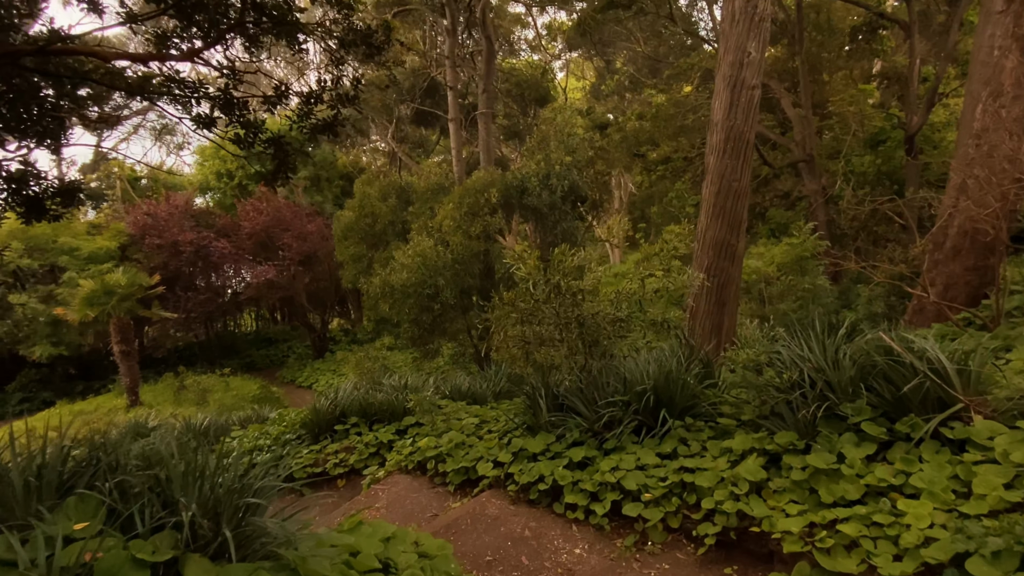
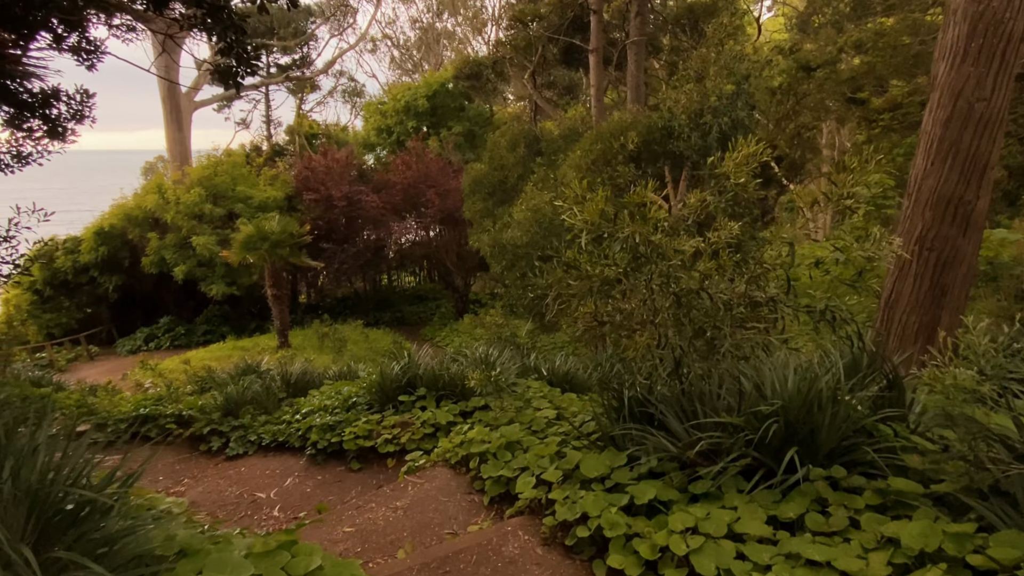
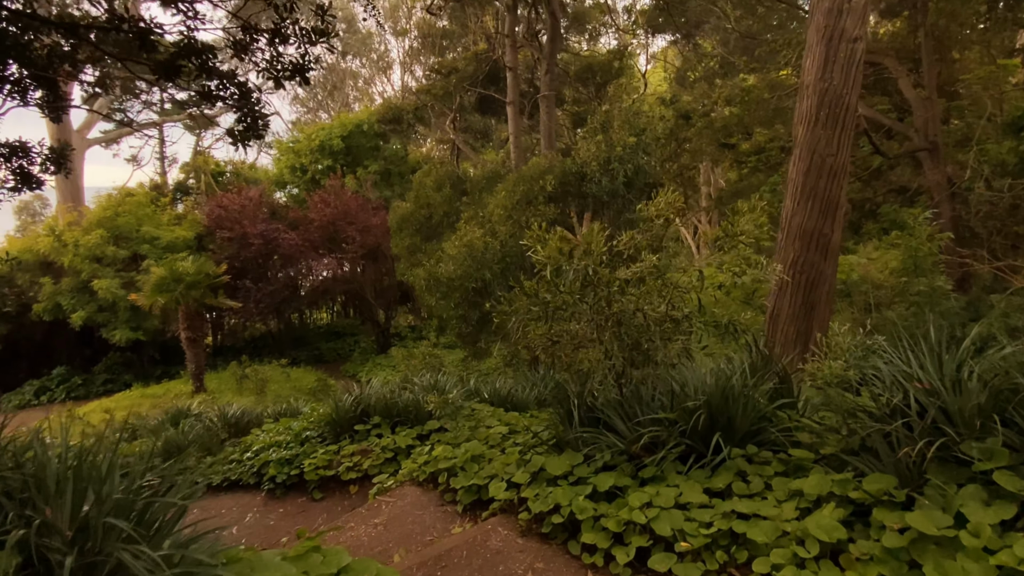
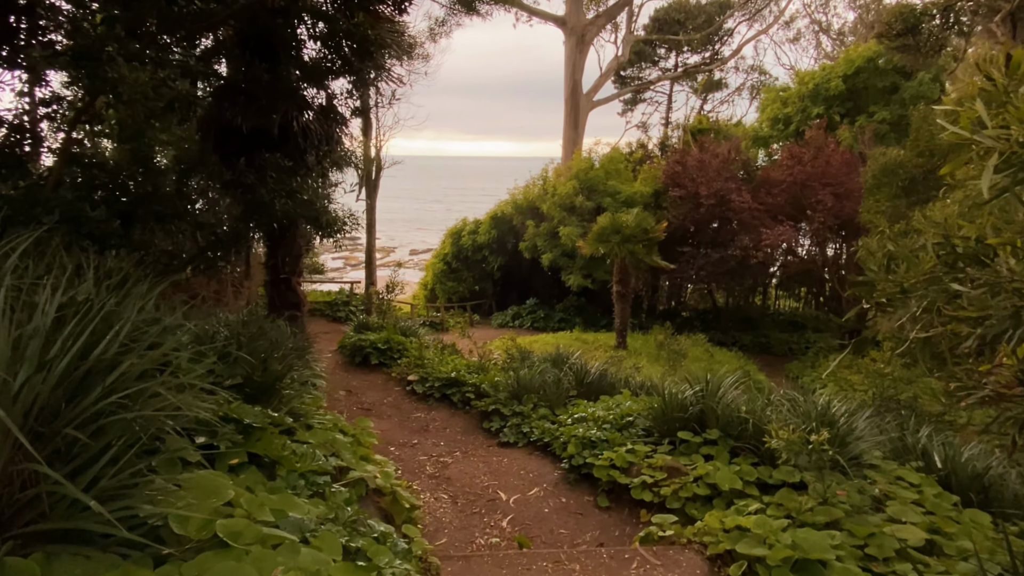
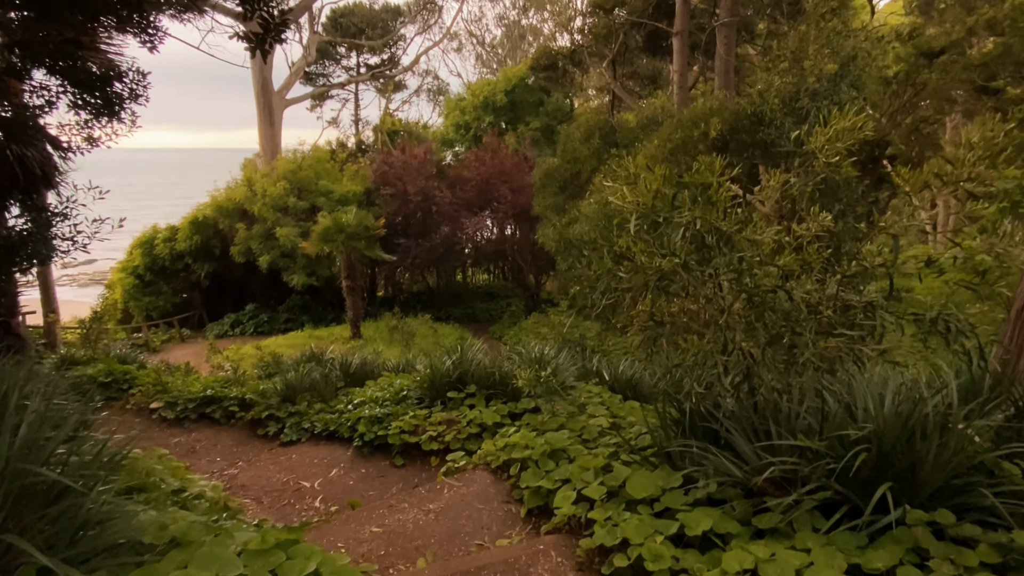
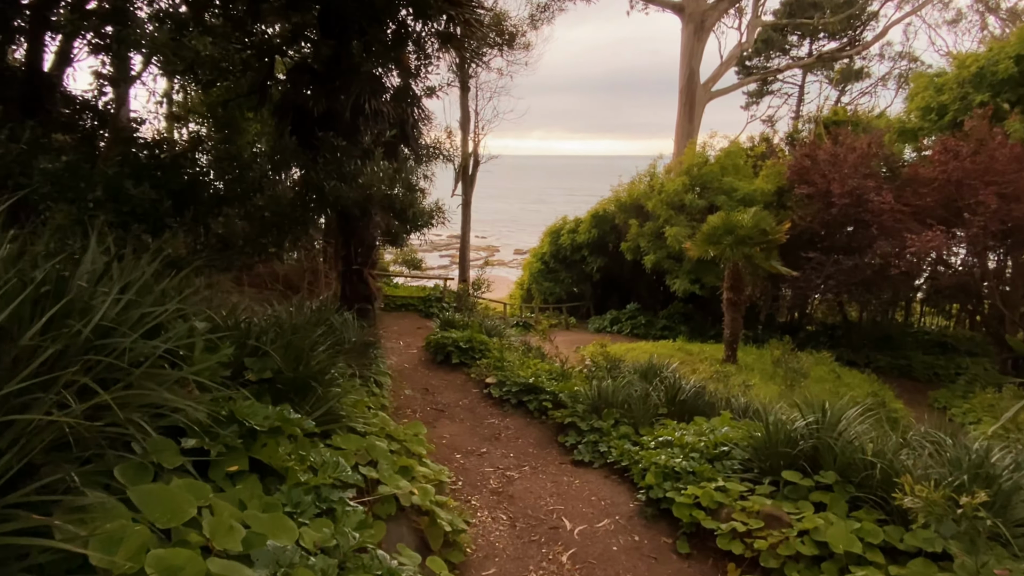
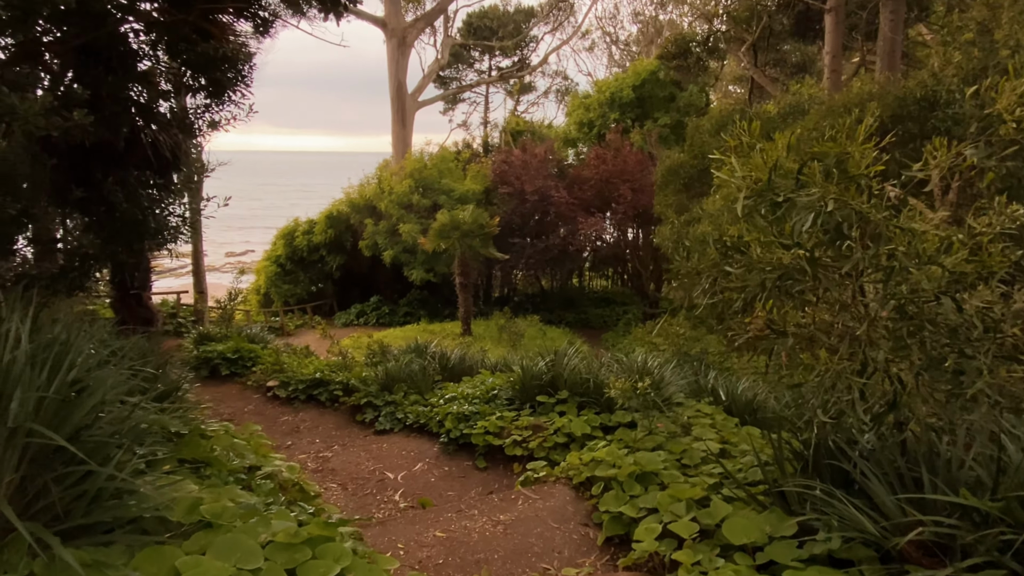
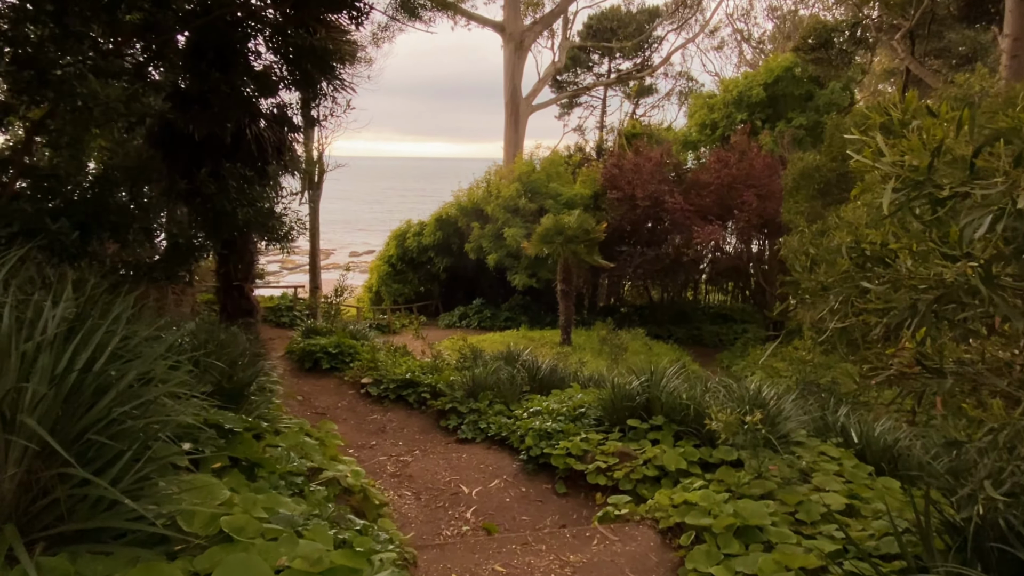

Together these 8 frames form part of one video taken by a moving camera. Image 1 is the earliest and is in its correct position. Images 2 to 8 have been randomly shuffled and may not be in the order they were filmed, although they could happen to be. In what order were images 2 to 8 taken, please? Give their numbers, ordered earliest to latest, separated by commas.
3, 2, 5, 7, 8, 4, 6
